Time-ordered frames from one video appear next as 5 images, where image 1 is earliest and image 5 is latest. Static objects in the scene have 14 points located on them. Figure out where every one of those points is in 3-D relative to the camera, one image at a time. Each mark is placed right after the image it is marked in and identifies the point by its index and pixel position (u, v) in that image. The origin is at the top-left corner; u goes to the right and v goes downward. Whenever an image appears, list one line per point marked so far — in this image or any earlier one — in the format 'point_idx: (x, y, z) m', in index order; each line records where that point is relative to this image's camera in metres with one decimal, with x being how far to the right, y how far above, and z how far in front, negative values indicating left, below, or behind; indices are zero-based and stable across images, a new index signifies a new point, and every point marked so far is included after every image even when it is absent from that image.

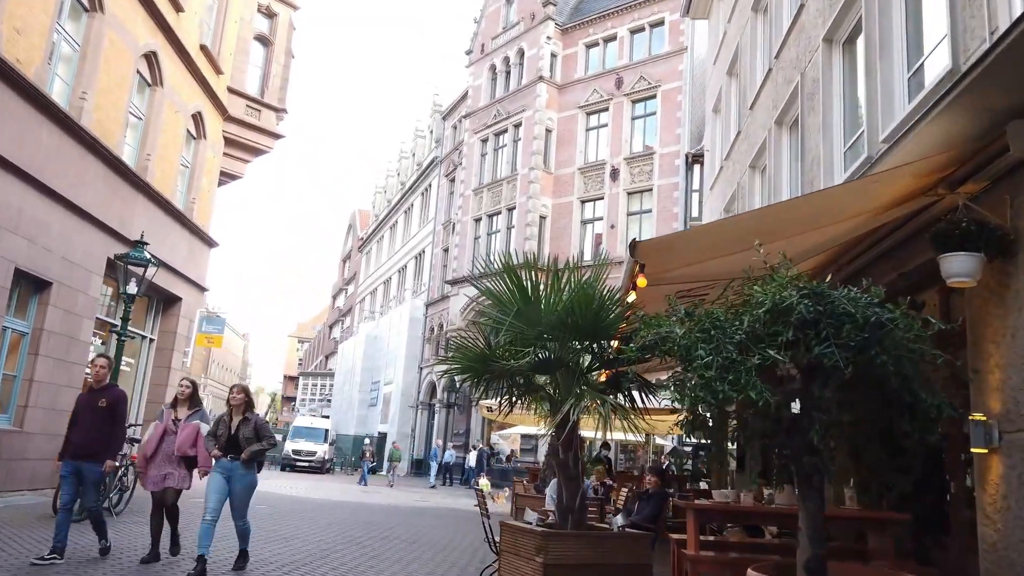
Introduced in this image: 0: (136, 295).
0: (-5.0, -0.1, +10.1) m
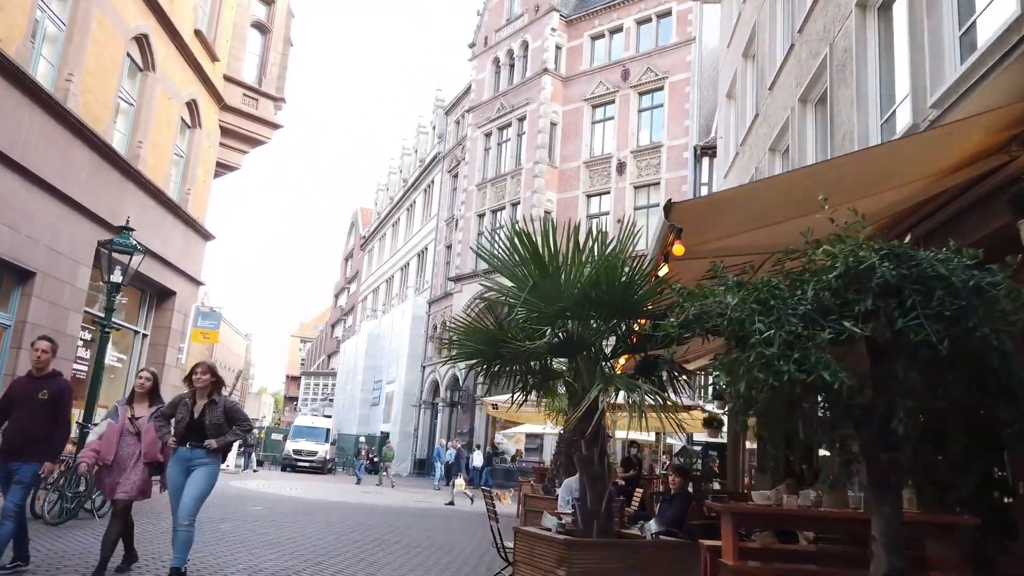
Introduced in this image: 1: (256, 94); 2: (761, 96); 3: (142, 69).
0: (-4.9, 0.0, +9.5) m
1: (-6.4, +4.8, +18.9) m
2: (+4.1, +3.1, +12.4) m
3: (-7.1, +4.2, +14.6) m
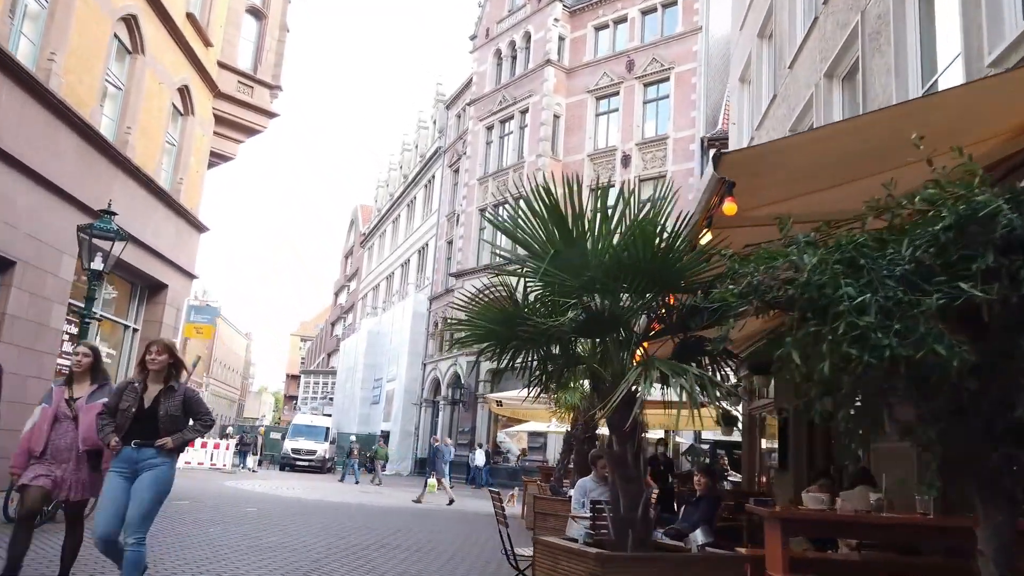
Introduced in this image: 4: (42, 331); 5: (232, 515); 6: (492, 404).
0: (-4.8, +0.2, +8.9) m
1: (-6.3, +5.0, +18.3) m
2: (+4.1, +3.3, +11.8) m
3: (-7.1, +4.4, +14.0) m
4: (-7.2, -0.6, +11.6) m
5: (-4.8, -3.9, +13.0) m
6: (-0.4, -2.3, +15.1) m
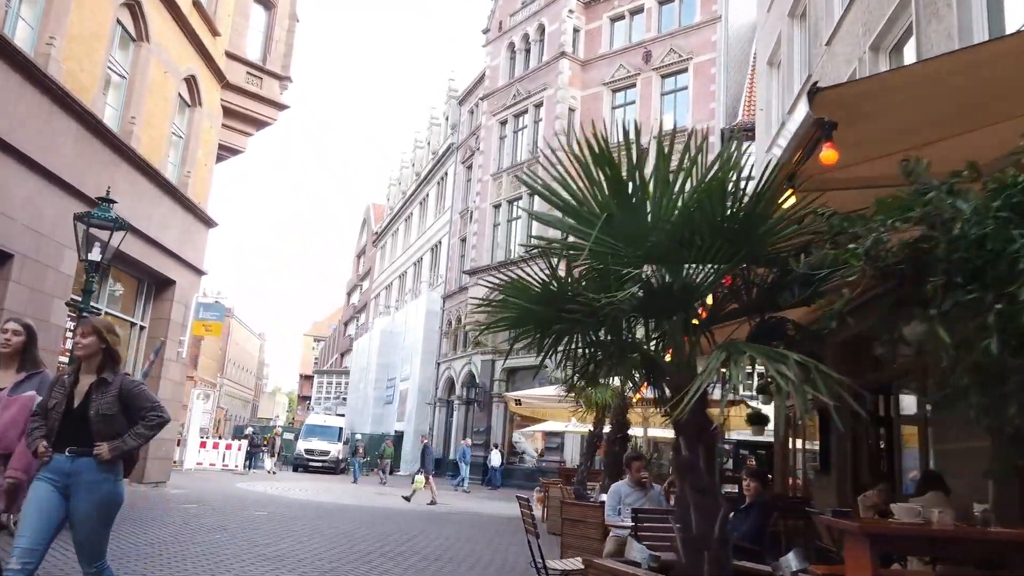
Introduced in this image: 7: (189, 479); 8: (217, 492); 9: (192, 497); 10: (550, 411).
0: (-4.6, +0.3, +8.4) m
1: (-5.9, +5.1, +17.8) m
2: (+4.4, +3.4, +11.1) m
3: (-6.7, +4.4, +13.6) m
4: (-6.9, -0.6, +11.2) m
5: (-4.5, -3.8, +12.5) m
6: (0.0, -2.2, +14.5) m
7: (-8.5, -5.0, +20.0) m
8: (-6.8, -4.7, +17.4) m
9: (-5.9, -3.9, +14.0) m
10: (+0.8, -2.6, +15.9) m
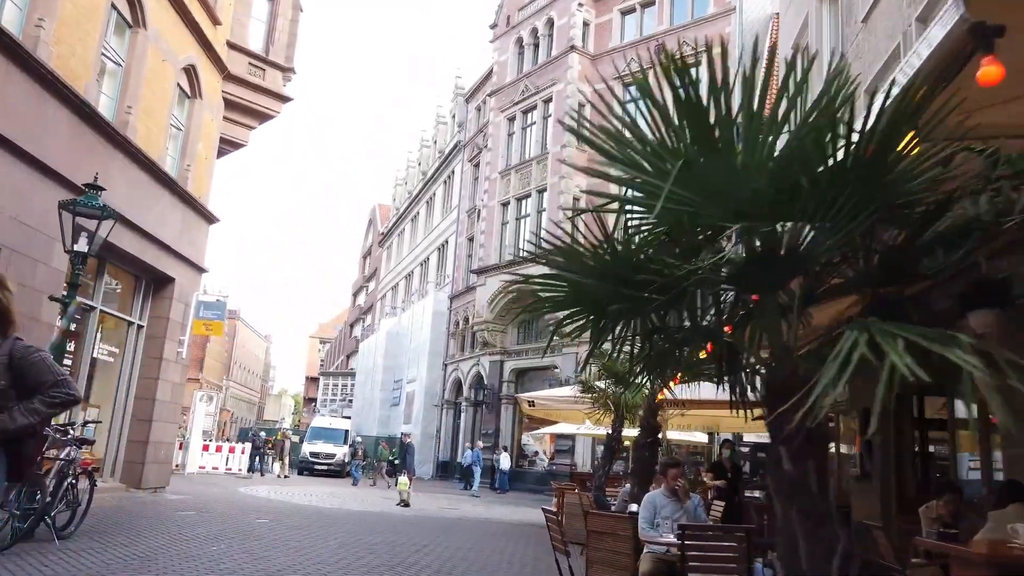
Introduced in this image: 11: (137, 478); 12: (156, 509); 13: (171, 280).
0: (-4.4, +0.3, +7.9) m
1: (-5.7, +5.1, +17.3) m
2: (+4.6, +3.5, +10.5) m
3: (-6.5, +4.5, +13.0) m
4: (-6.7, -0.5, +10.6) m
5: (-4.2, -3.7, +11.9) m
6: (+0.2, -2.1, +13.9) m
7: (-8.2, -5.0, +19.4) m
8: (-6.5, -4.6, +16.8) m
9: (-5.6, -3.8, +13.4) m
10: (+1.1, -2.5, +15.3) m
11: (-7.1, -3.6, +14.4) m
12: (-6.1, -3.8, +13.0) m
13: (-6.8, +0.2, +15.0) m
